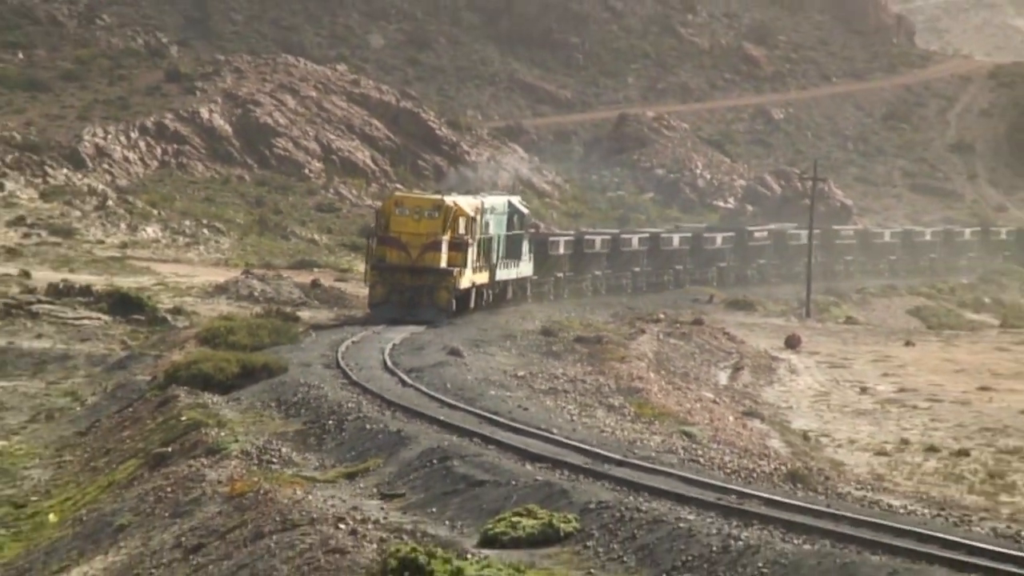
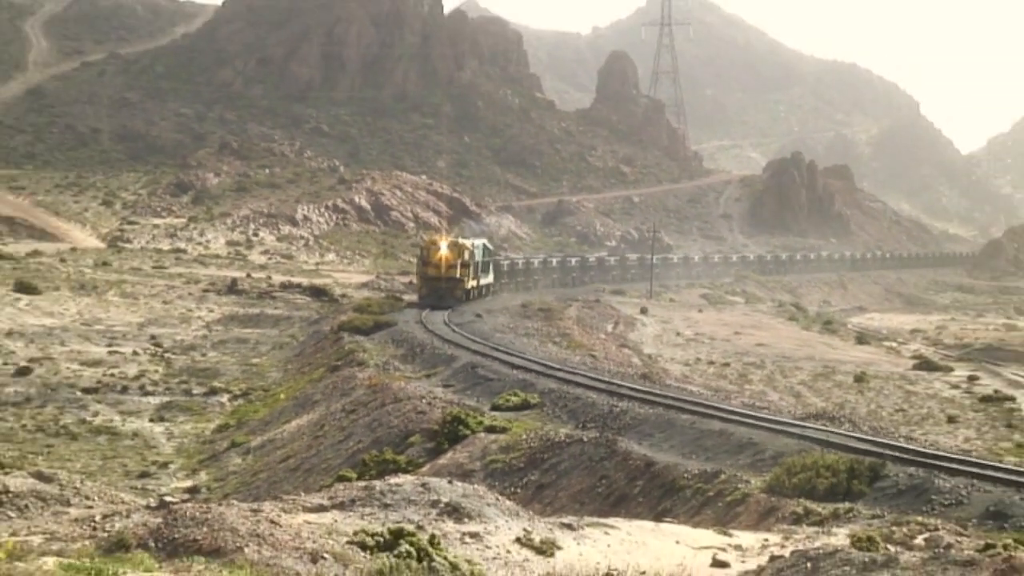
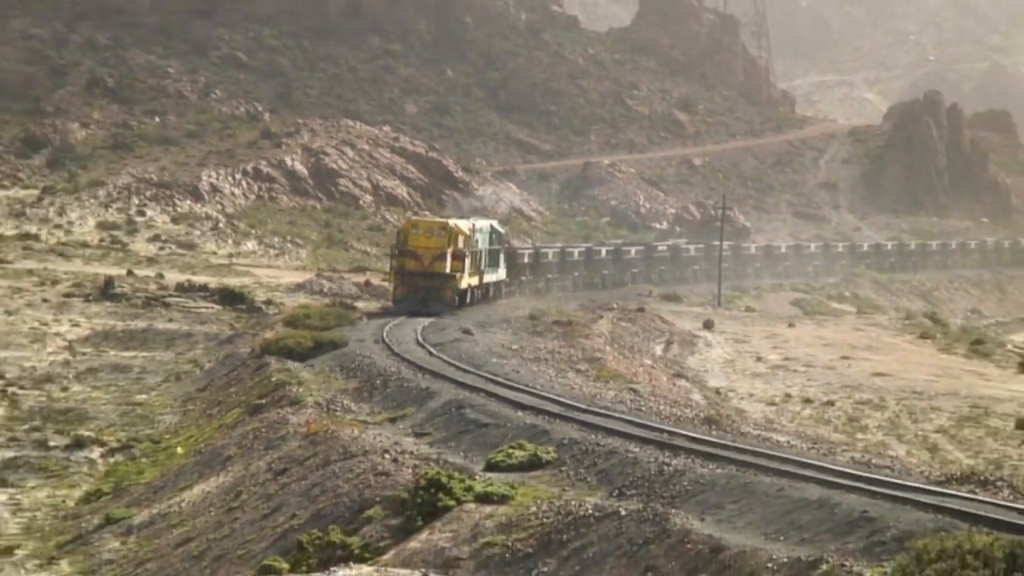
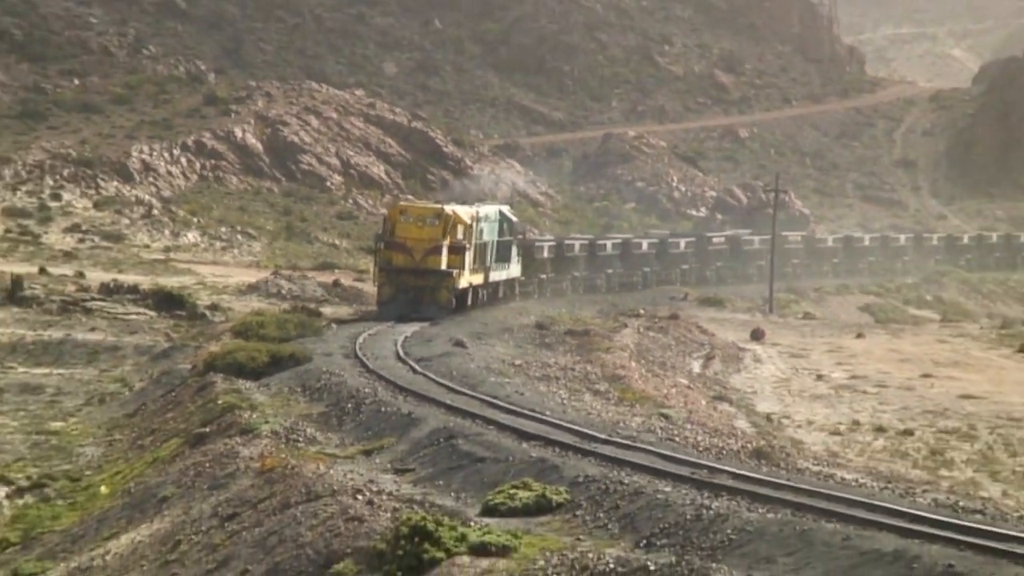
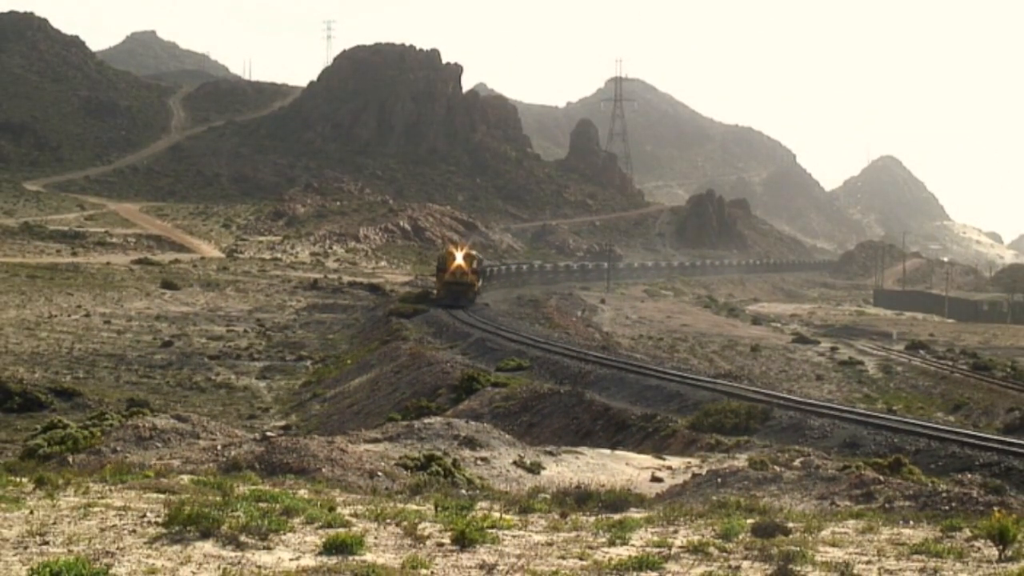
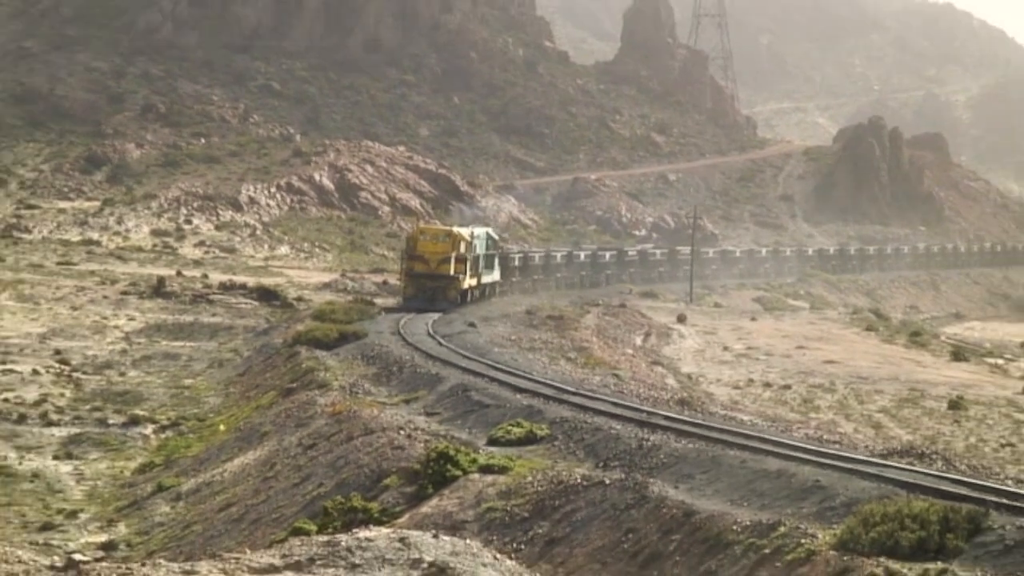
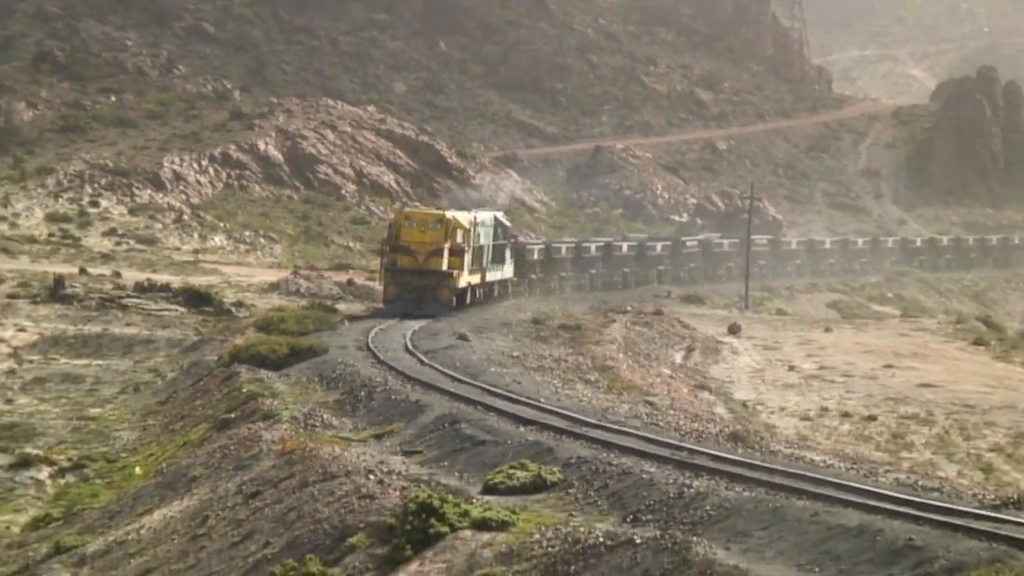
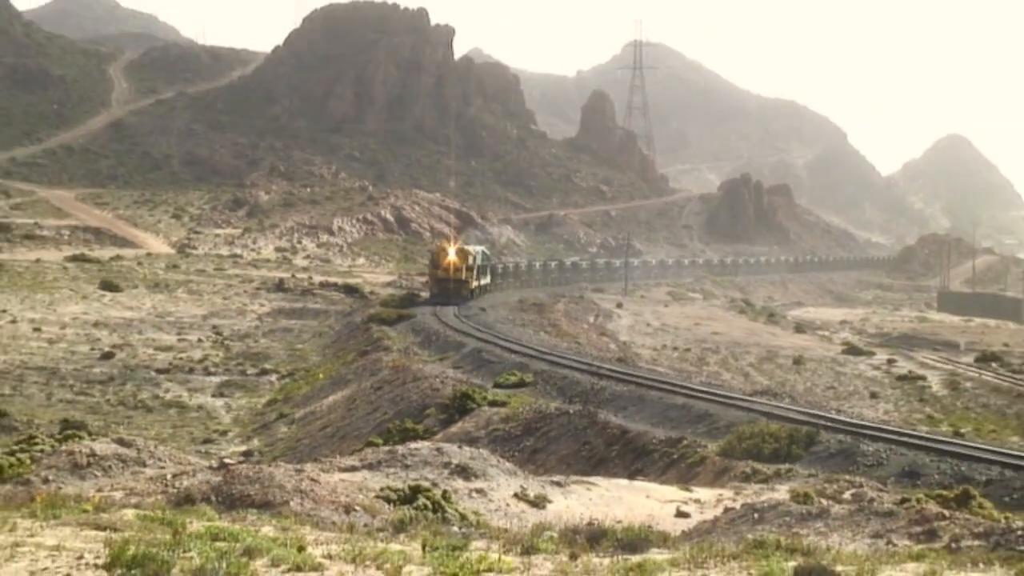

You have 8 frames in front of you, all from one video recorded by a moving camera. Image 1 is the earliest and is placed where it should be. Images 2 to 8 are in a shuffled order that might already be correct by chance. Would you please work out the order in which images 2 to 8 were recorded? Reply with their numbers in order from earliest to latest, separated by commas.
4, 7, 3, 6, 2, 8, 5
